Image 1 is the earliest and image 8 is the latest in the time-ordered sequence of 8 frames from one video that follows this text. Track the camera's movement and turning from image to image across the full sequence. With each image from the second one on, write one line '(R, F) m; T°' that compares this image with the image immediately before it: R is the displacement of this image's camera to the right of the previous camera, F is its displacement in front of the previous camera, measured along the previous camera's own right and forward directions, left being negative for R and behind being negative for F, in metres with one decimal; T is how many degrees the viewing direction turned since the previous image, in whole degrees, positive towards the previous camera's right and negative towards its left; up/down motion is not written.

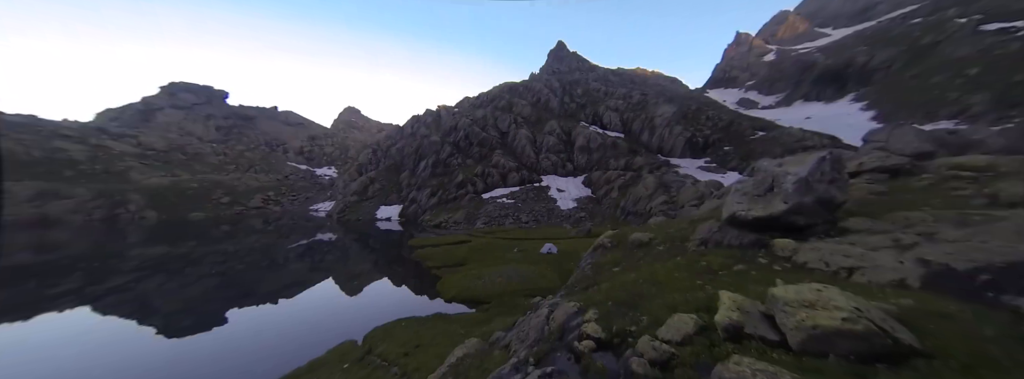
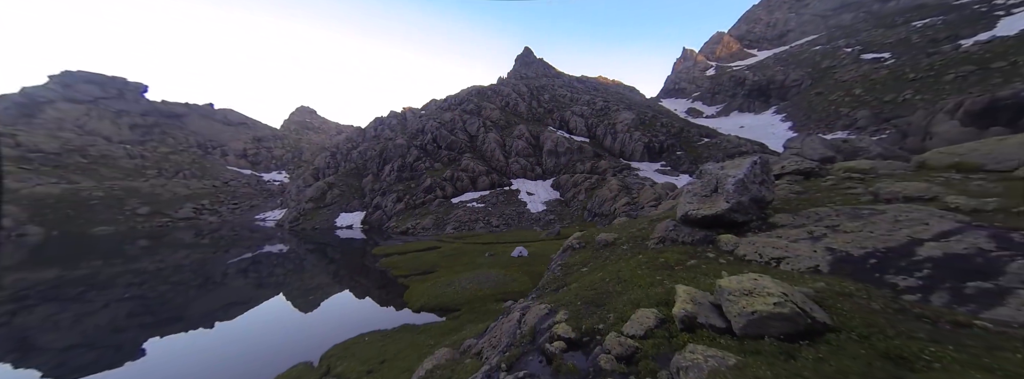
(0.0, -0.1) m; +6°
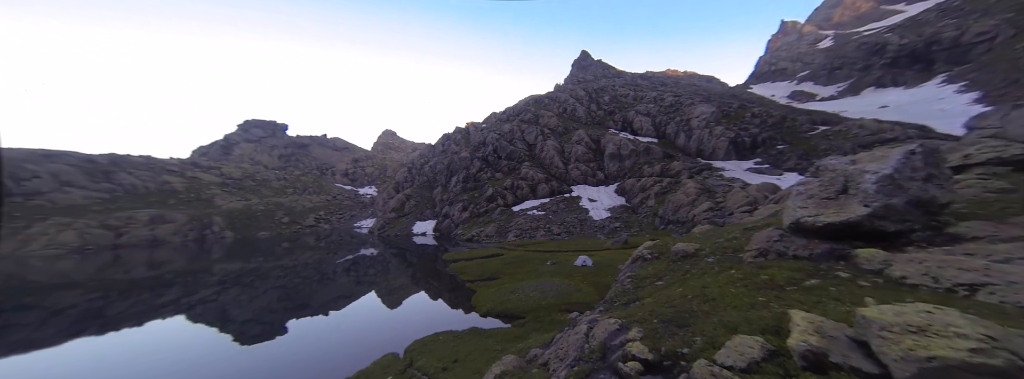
(-0.1, +0.2) m; -12°
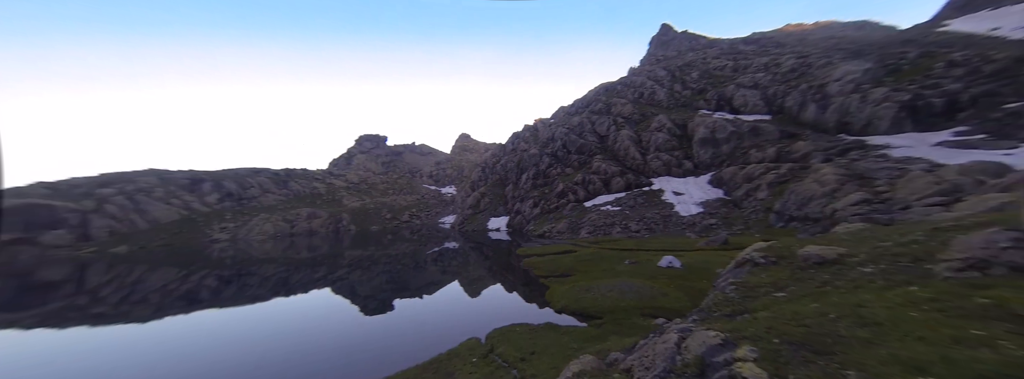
(-0.2, +0.5) m; -15°
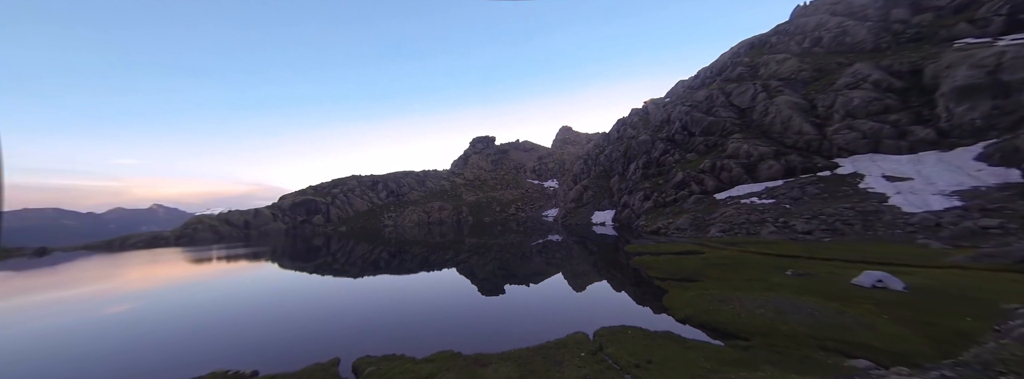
(-0.8, +1.6) m; -21°
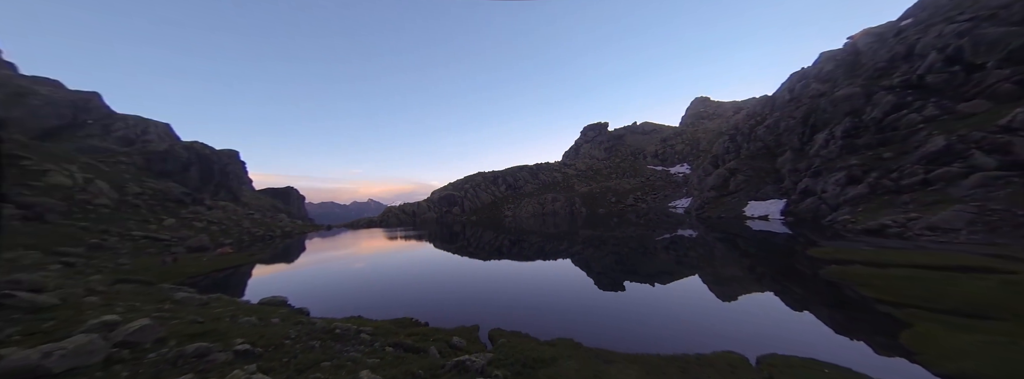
(-1.9, +4.6) m; -23°
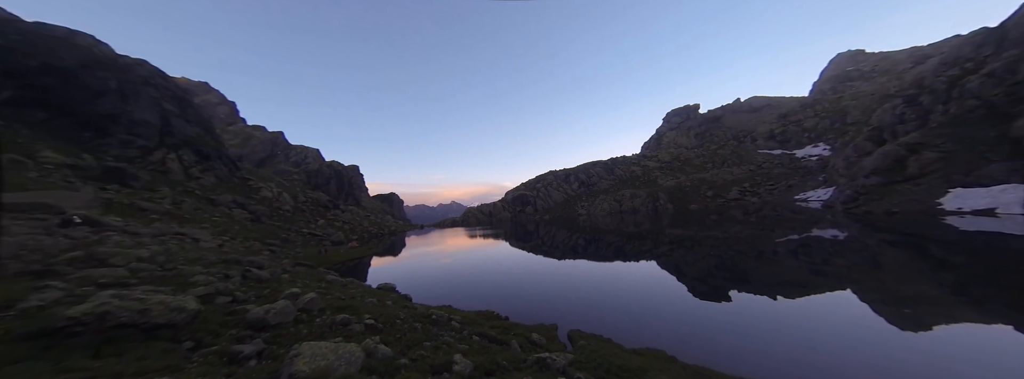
(-2.0, +0.8) m; -16°
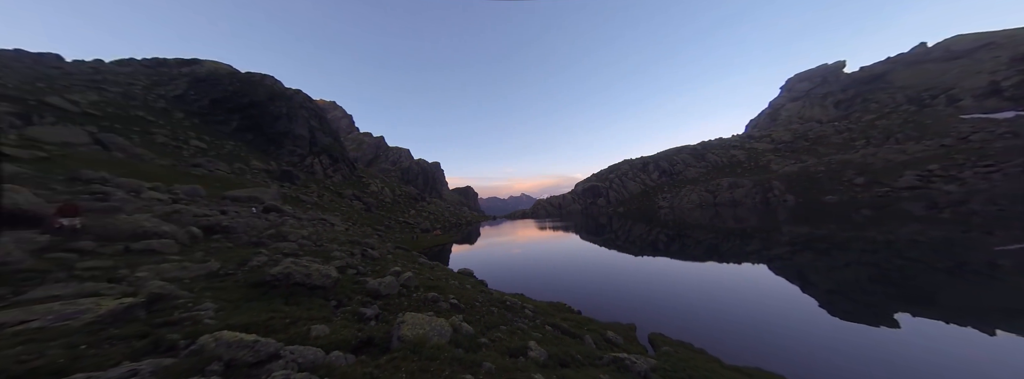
(-0.1, -0.6) m; -15°
